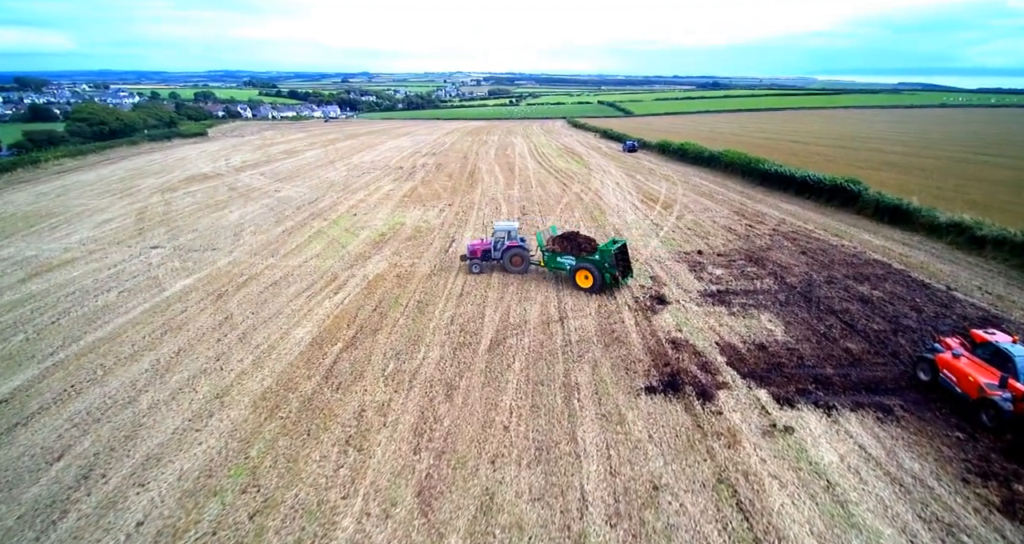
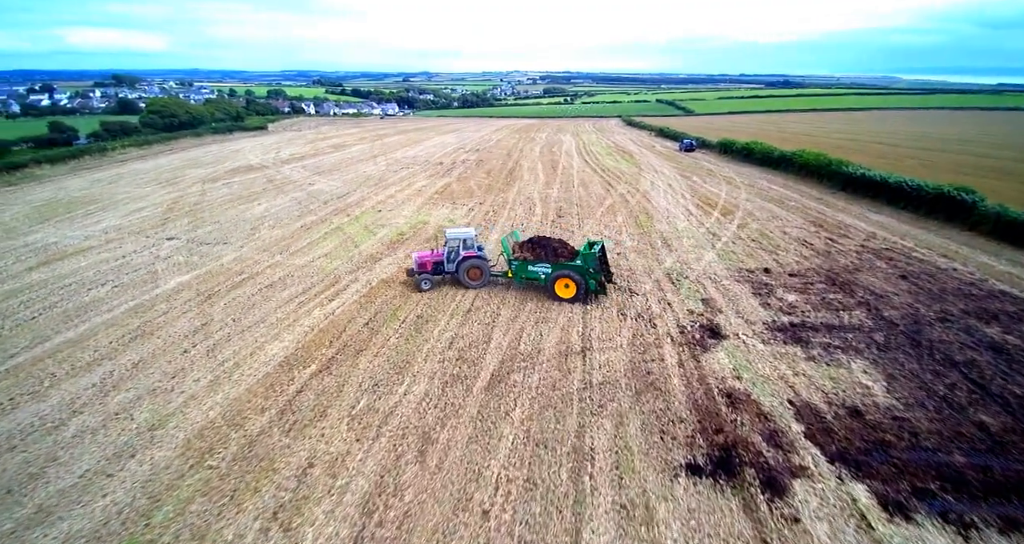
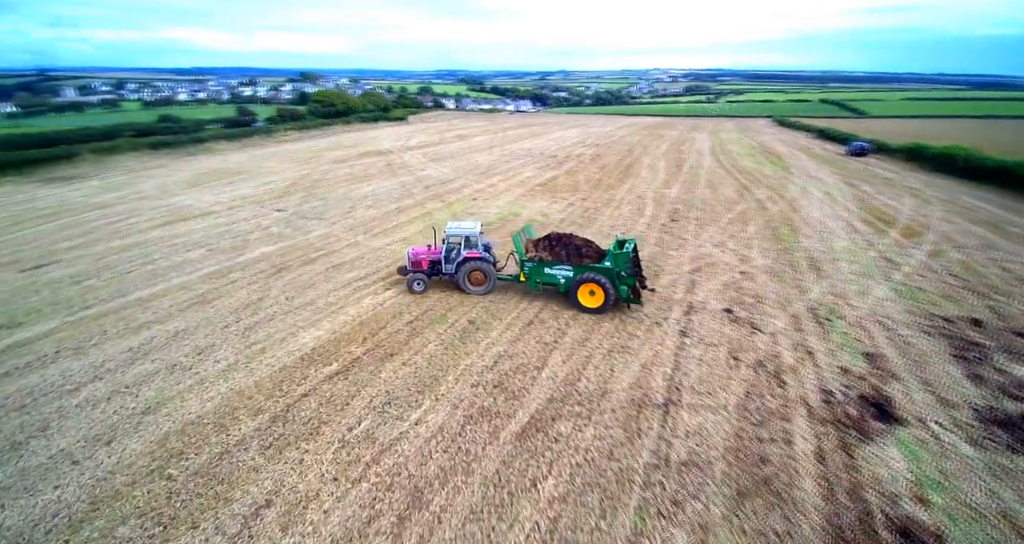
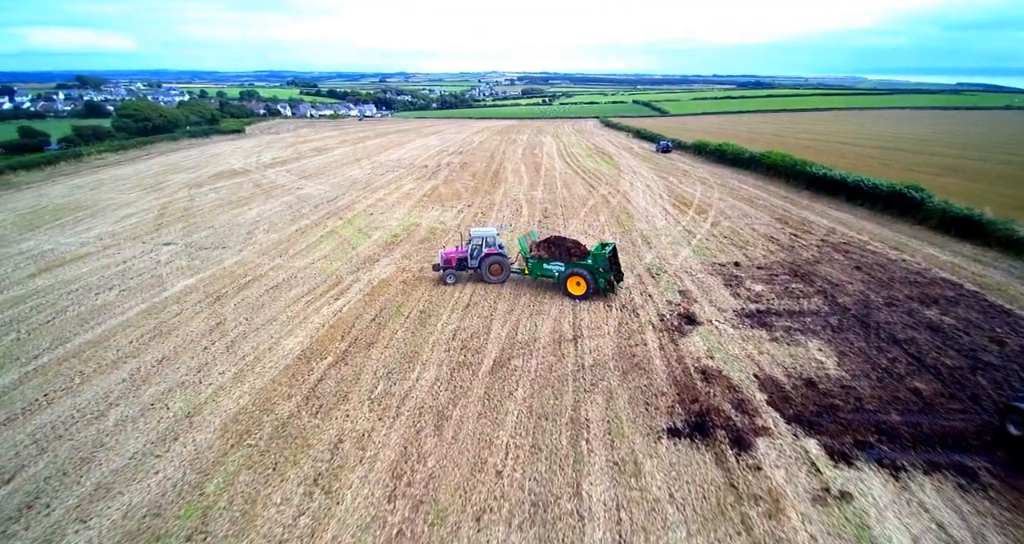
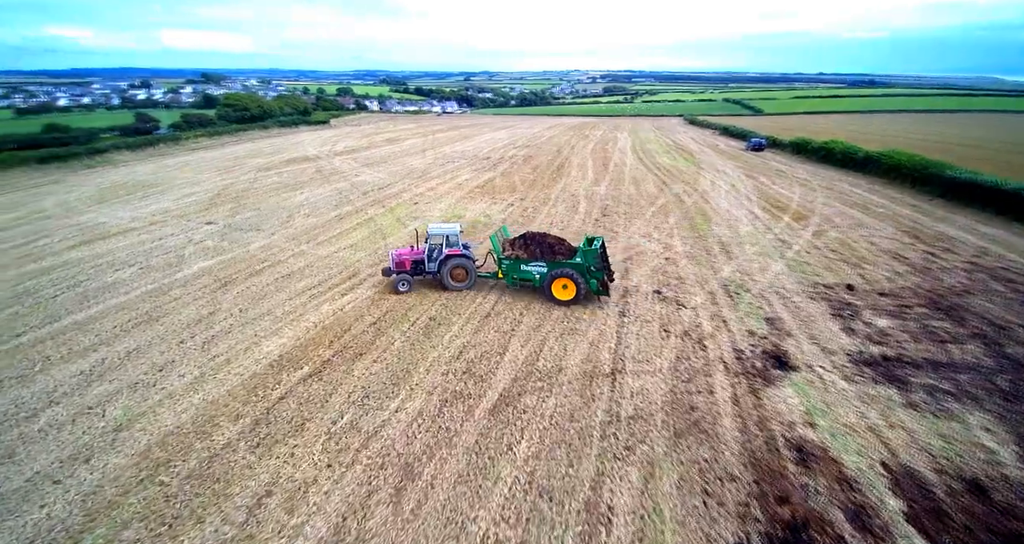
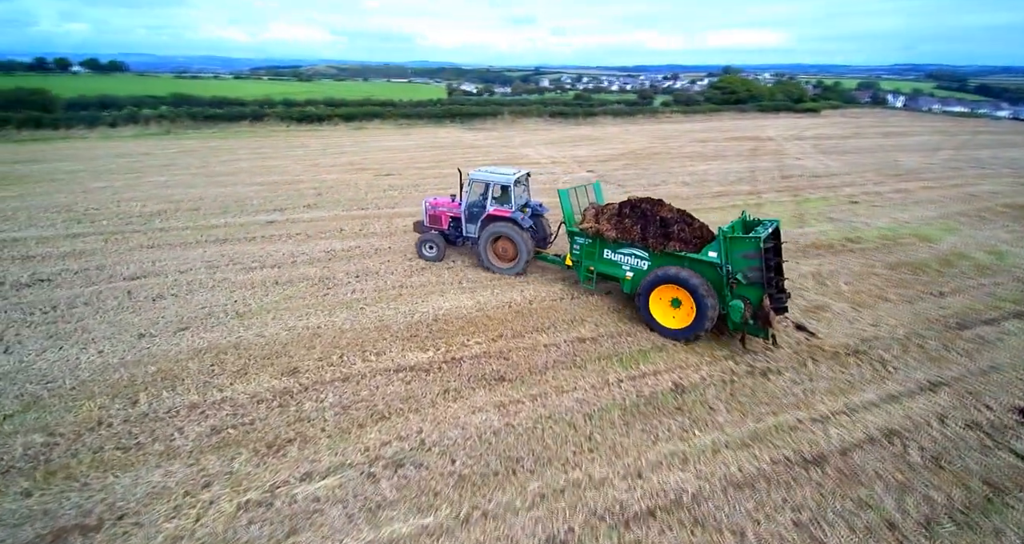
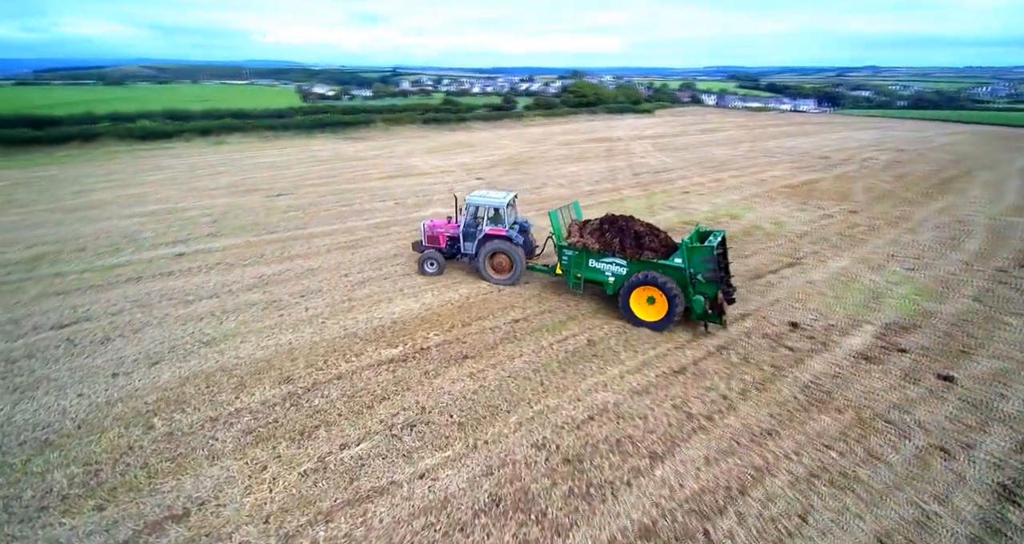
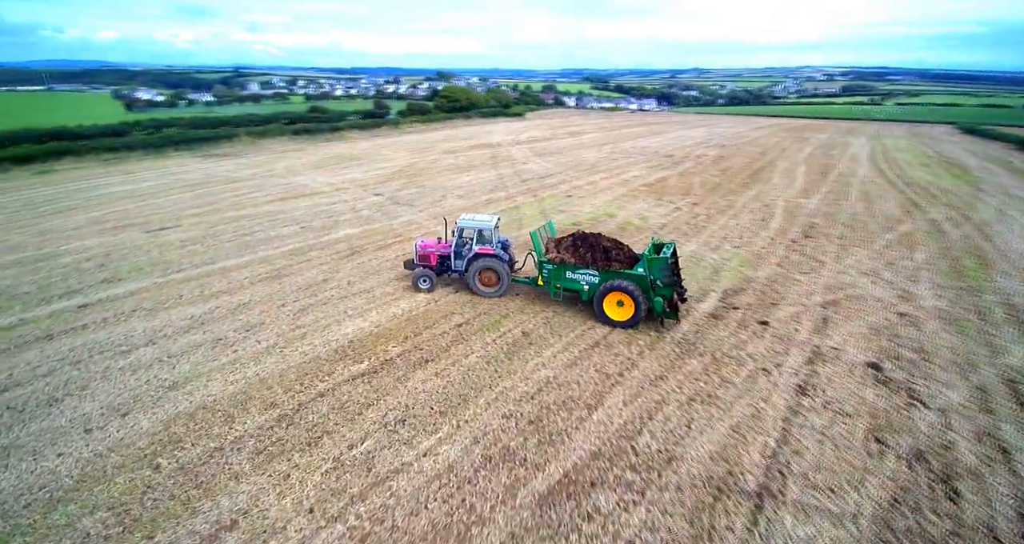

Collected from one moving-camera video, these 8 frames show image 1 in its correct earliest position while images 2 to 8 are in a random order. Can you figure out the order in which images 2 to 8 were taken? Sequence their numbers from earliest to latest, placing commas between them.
4, 2, 5, 3, 8, 7, 6
